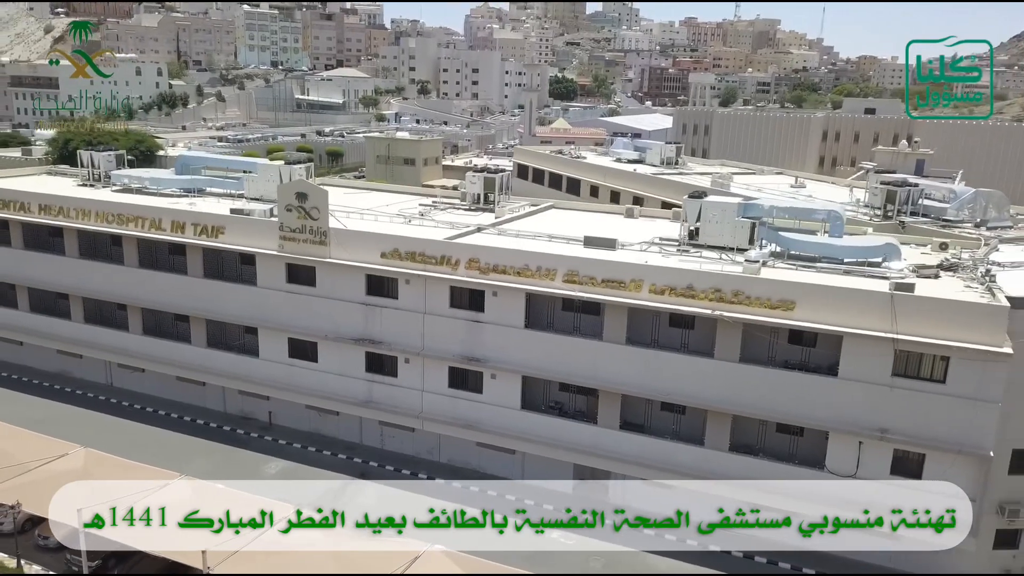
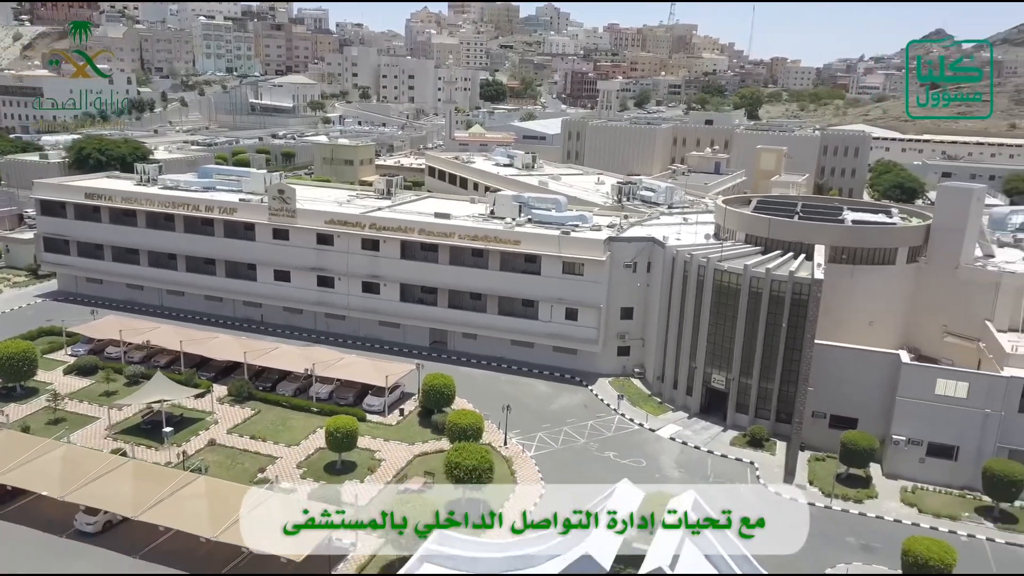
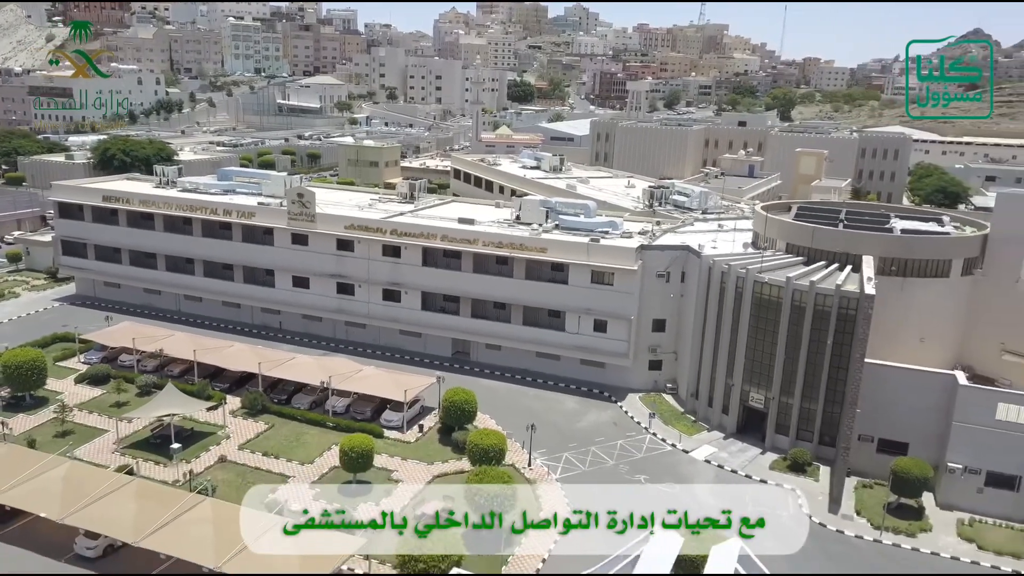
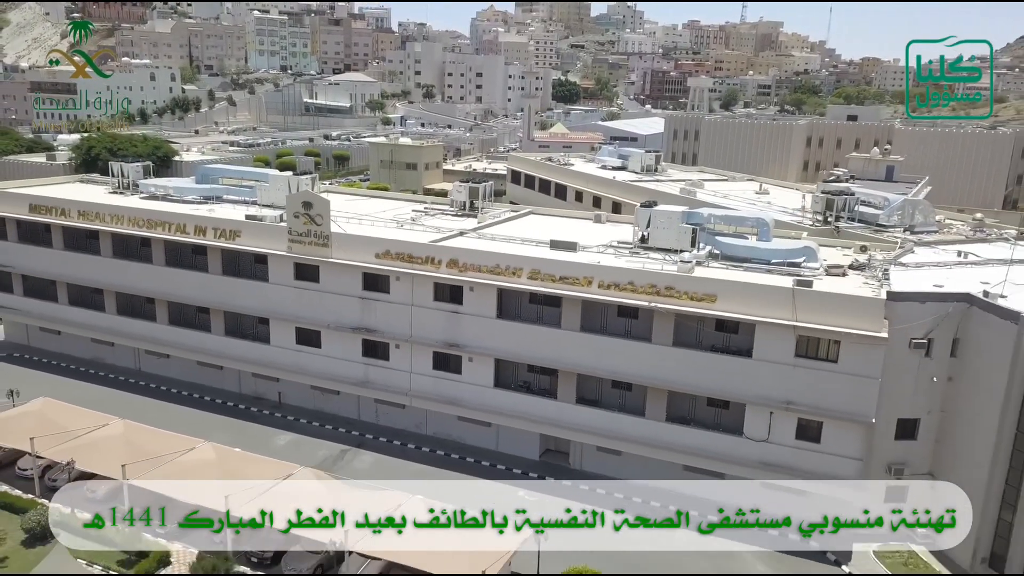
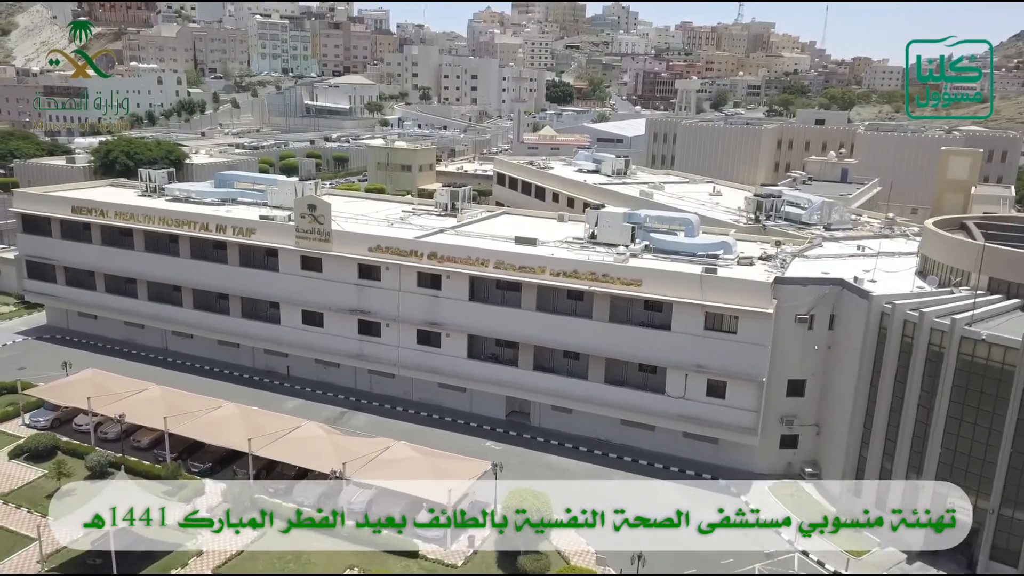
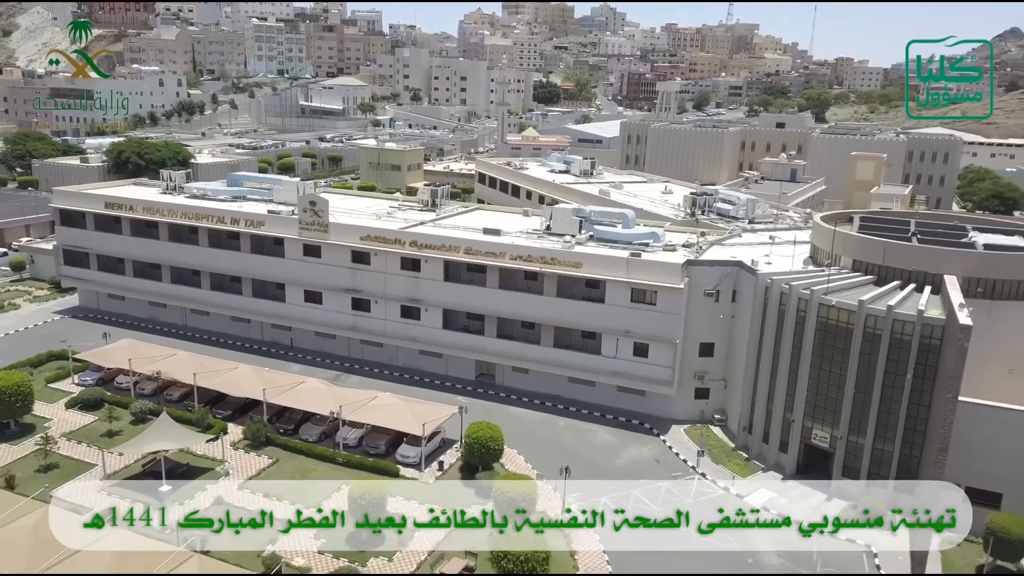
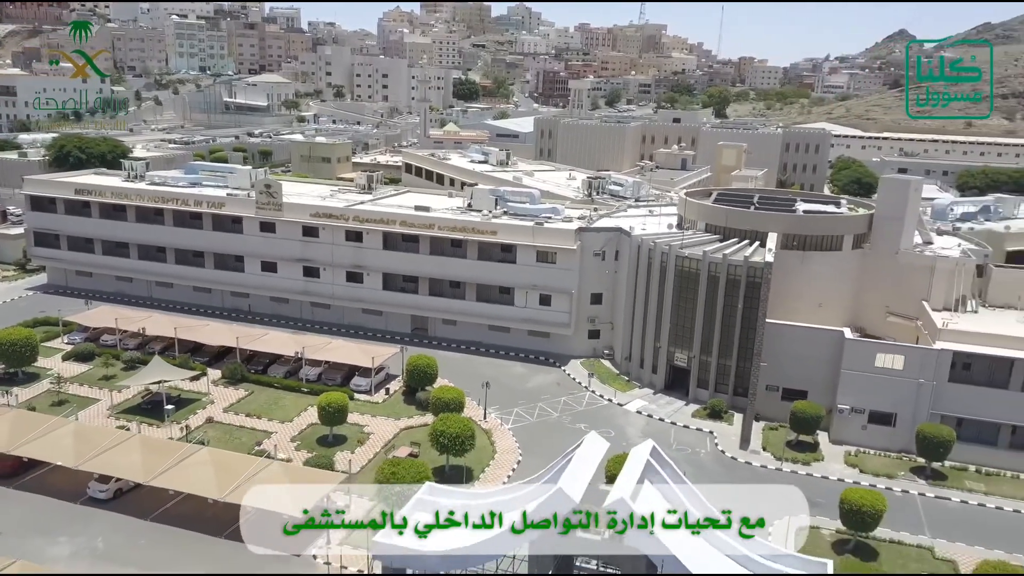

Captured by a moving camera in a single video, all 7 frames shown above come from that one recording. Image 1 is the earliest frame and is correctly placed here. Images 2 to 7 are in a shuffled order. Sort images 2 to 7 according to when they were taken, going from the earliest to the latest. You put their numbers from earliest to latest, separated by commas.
4, 5, 6, 3, 2, 7
